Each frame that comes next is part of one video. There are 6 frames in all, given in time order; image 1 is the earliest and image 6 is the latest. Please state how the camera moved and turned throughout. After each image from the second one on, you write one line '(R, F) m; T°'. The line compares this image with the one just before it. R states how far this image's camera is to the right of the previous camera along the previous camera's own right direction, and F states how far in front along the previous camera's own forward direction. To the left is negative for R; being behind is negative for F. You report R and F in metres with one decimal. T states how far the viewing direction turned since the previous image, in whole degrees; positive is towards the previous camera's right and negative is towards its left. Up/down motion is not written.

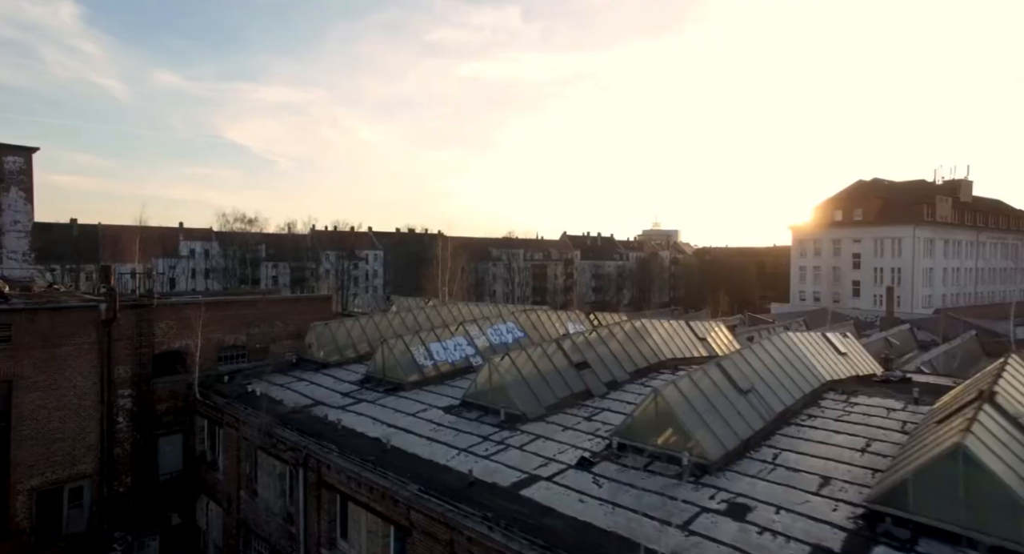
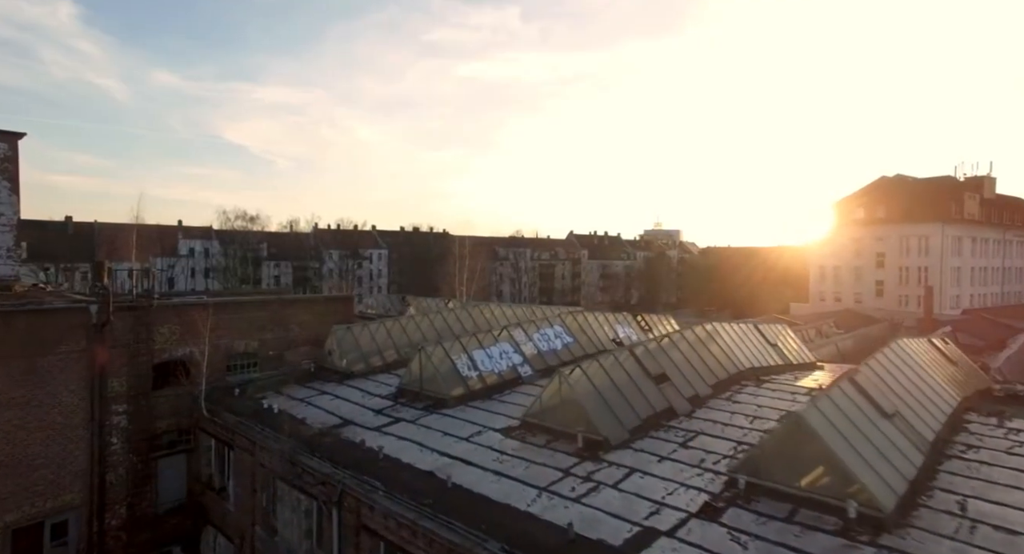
(-1.6, +2.7) m; 0°
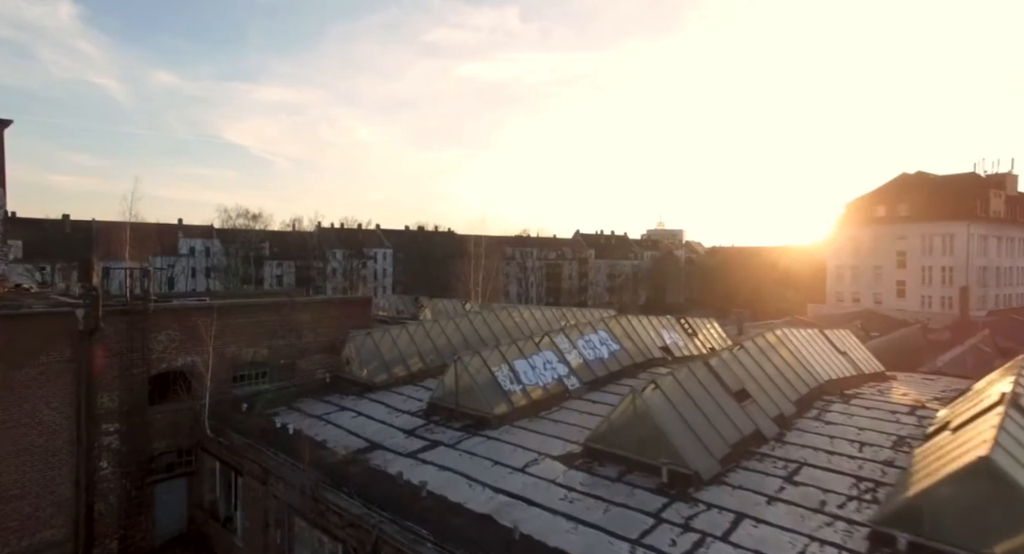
(-1.1, +2.2) m; 0°
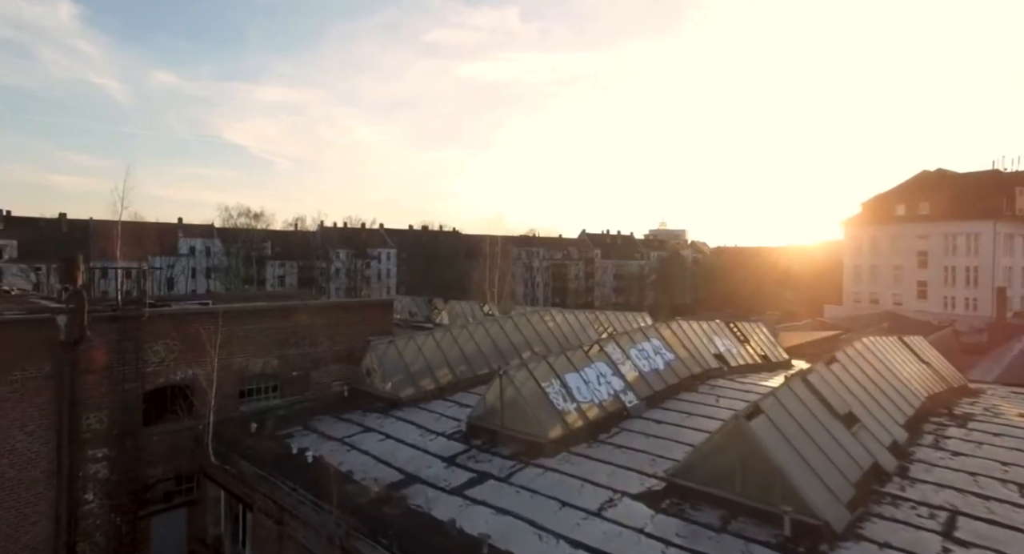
(-1.1, +2.1) m; 0°
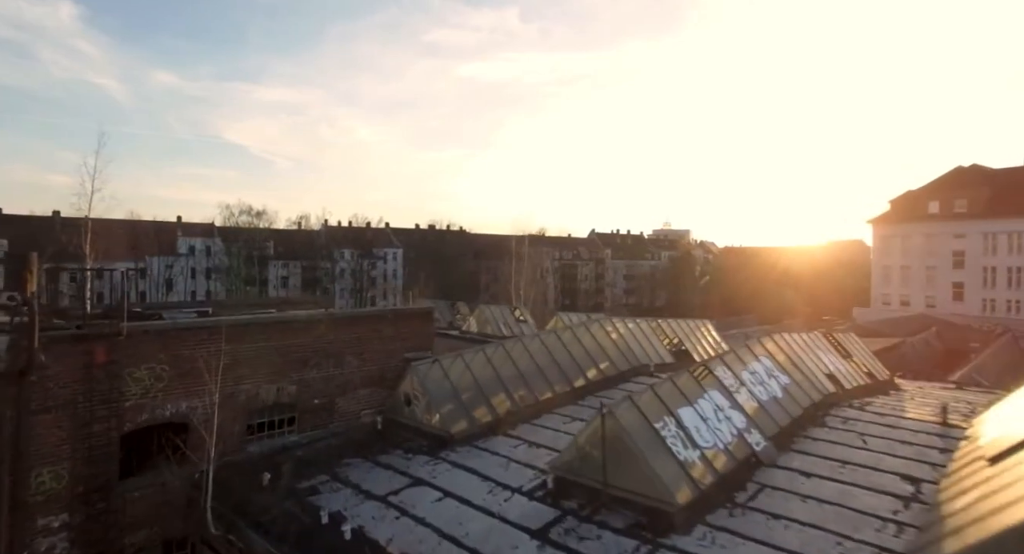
(-1.6, +3.3) m; 0°
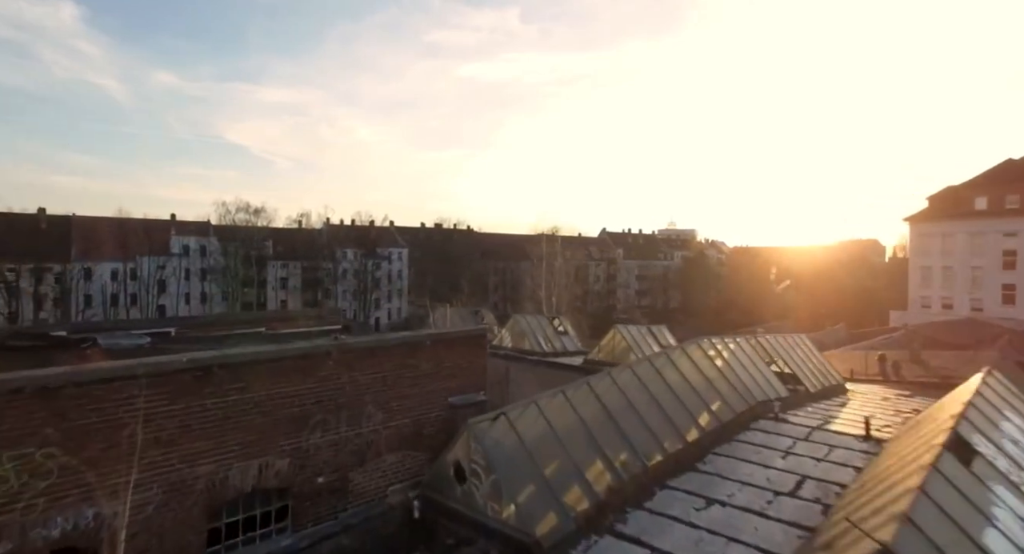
(-1.5, +4.6) m; 0°
